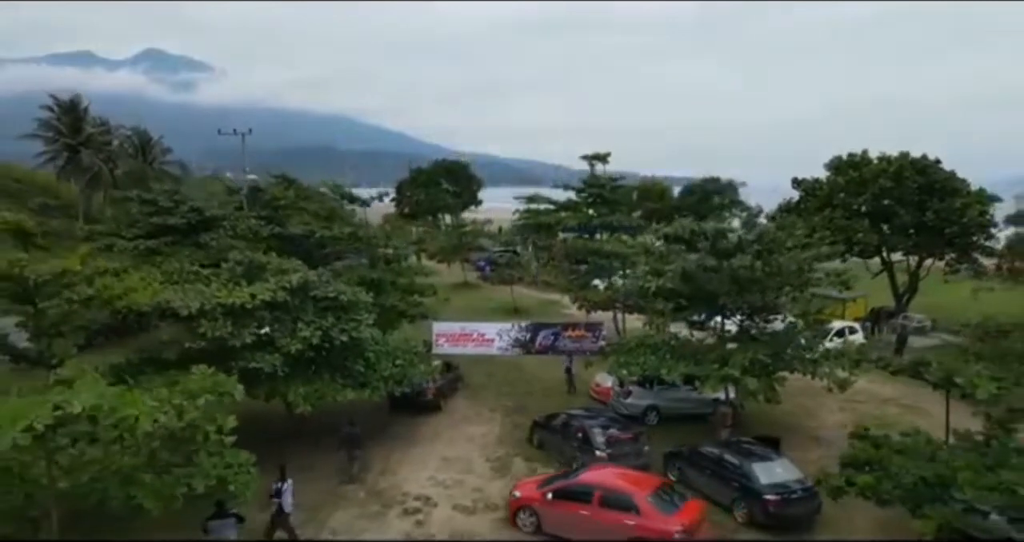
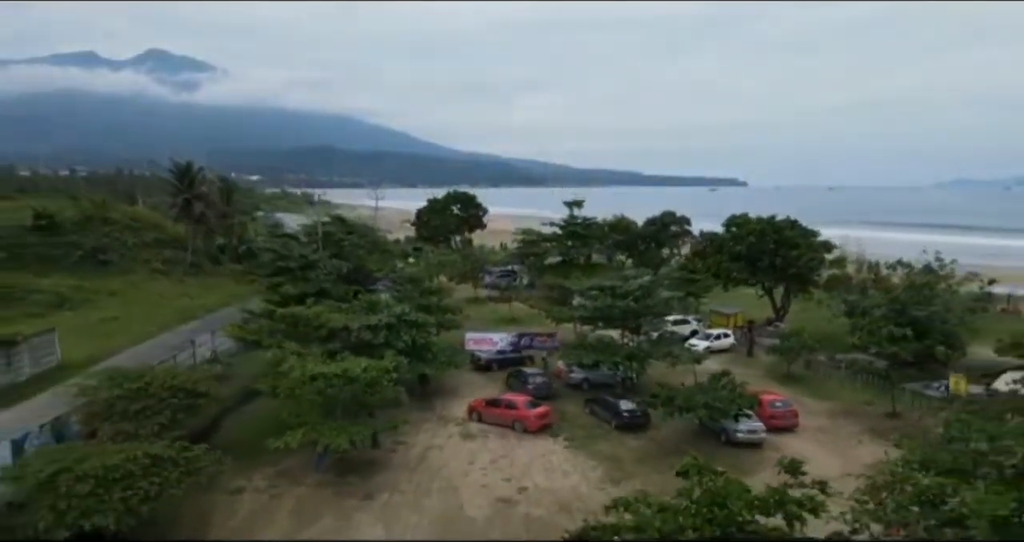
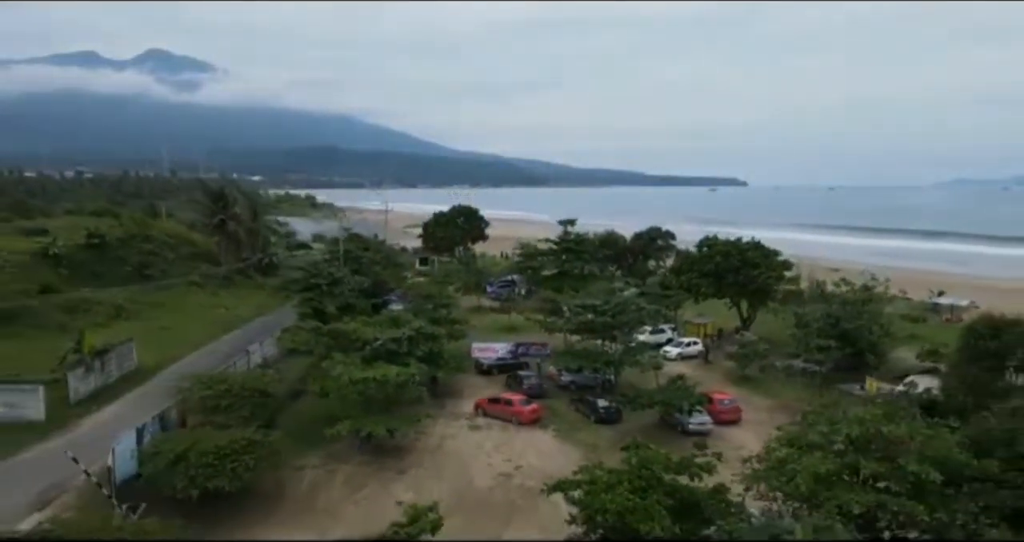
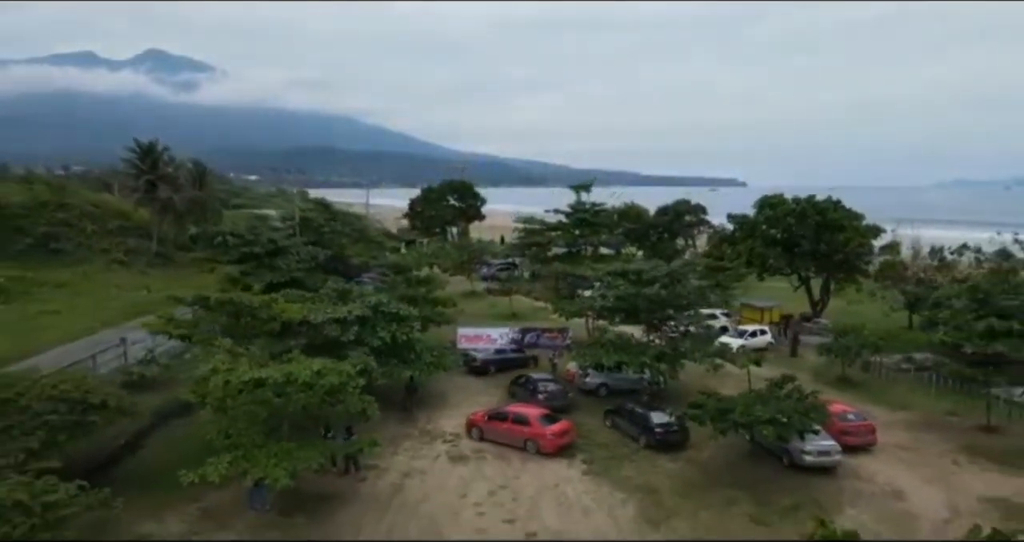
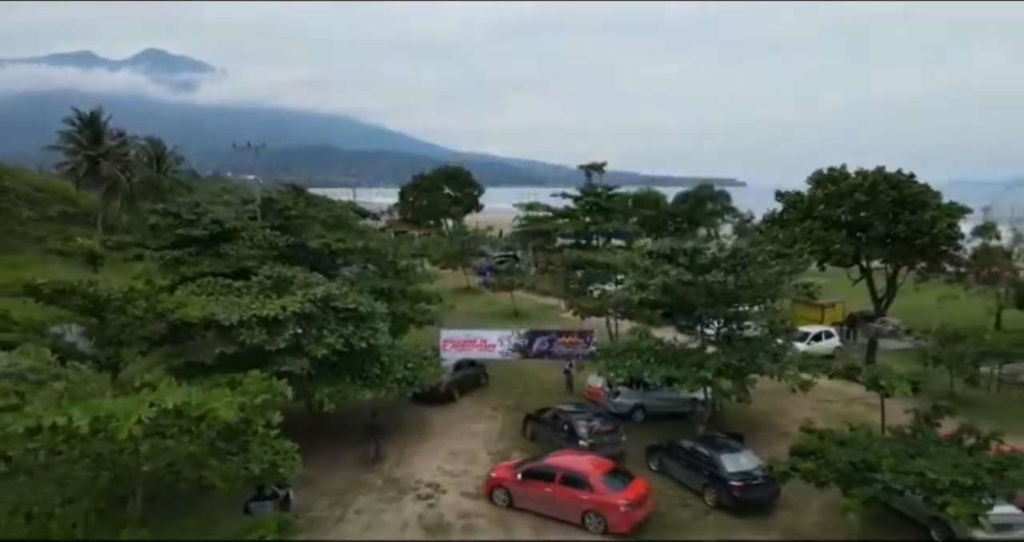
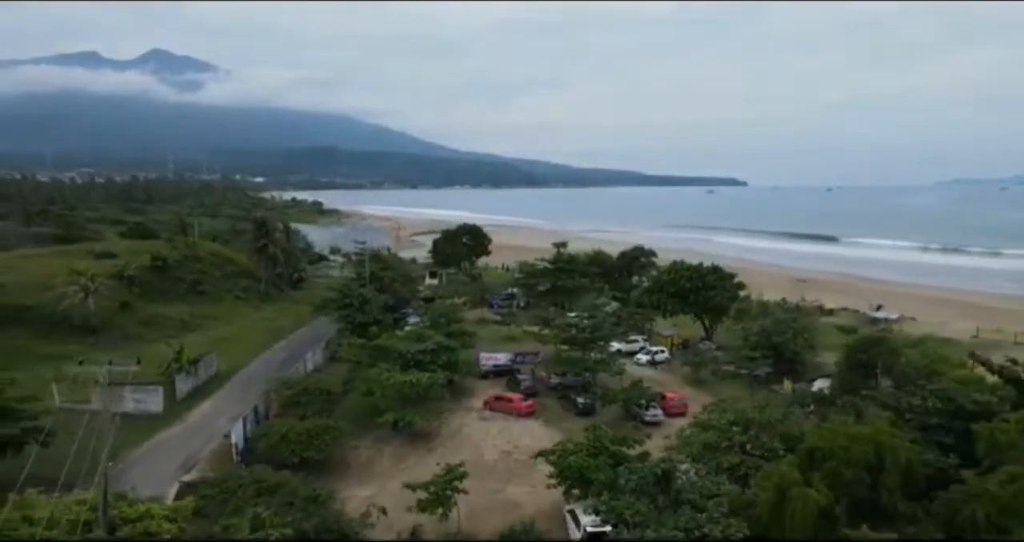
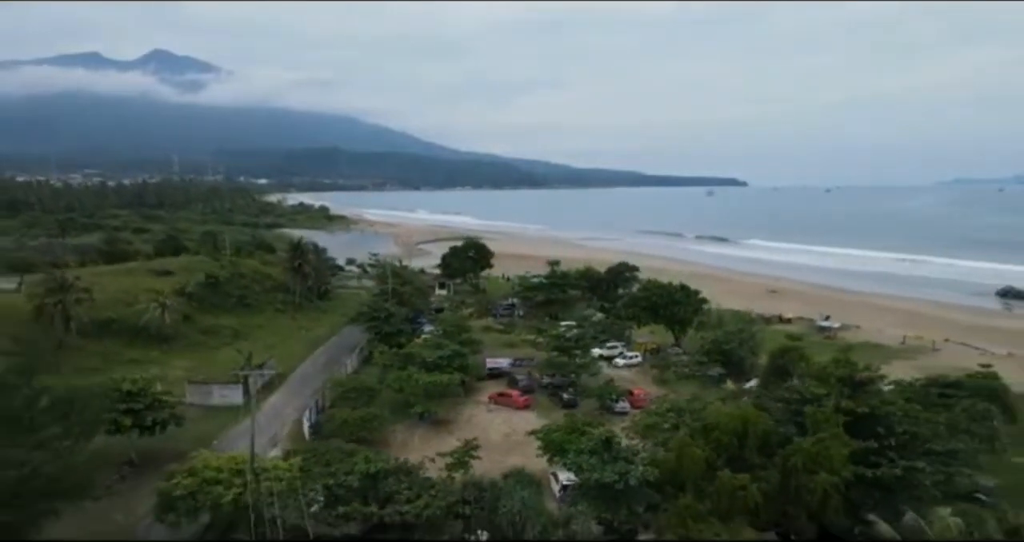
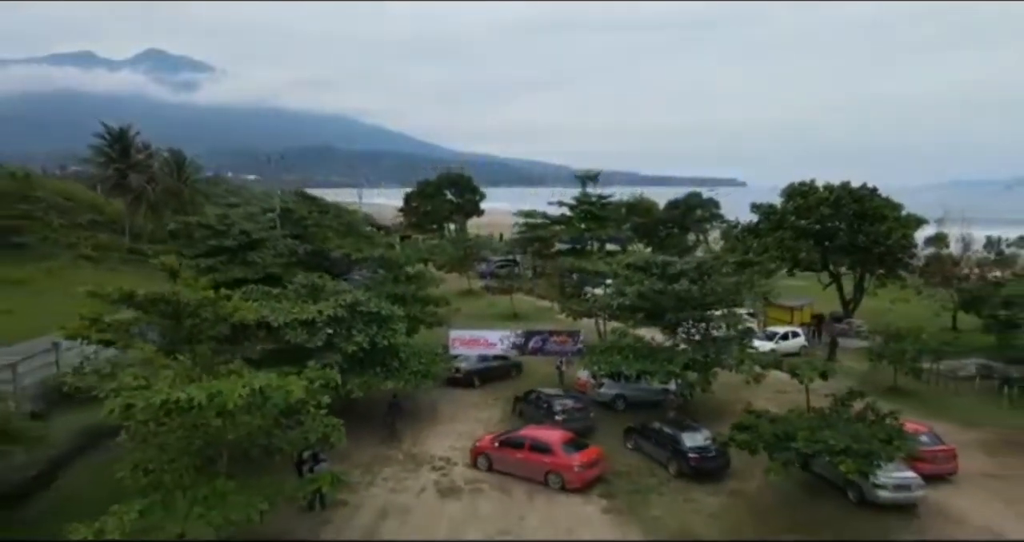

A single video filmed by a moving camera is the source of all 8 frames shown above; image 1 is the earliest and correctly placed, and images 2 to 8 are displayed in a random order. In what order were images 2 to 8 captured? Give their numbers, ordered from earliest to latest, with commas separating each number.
5, 8, 4, 2, 3, 6, 7
